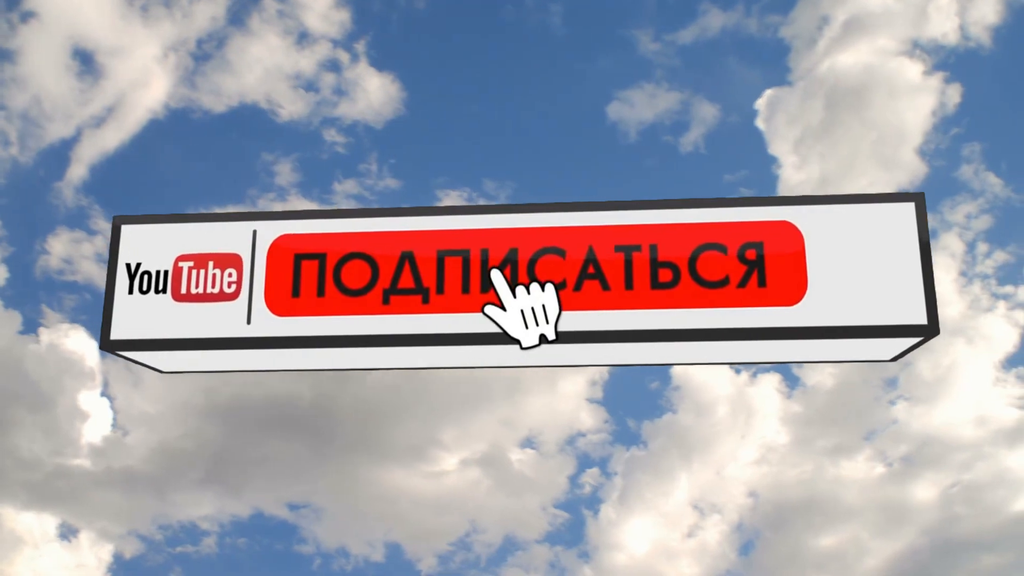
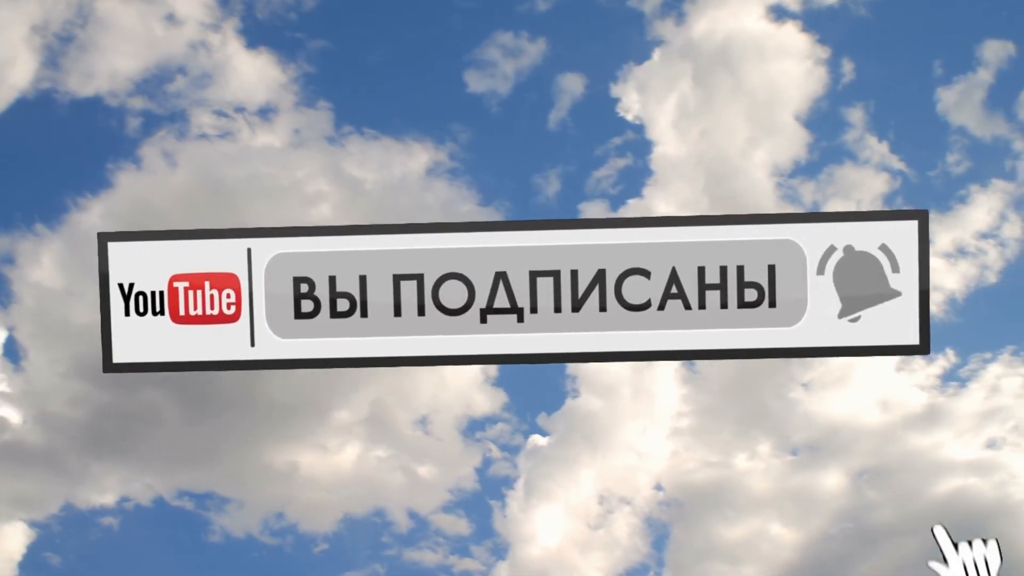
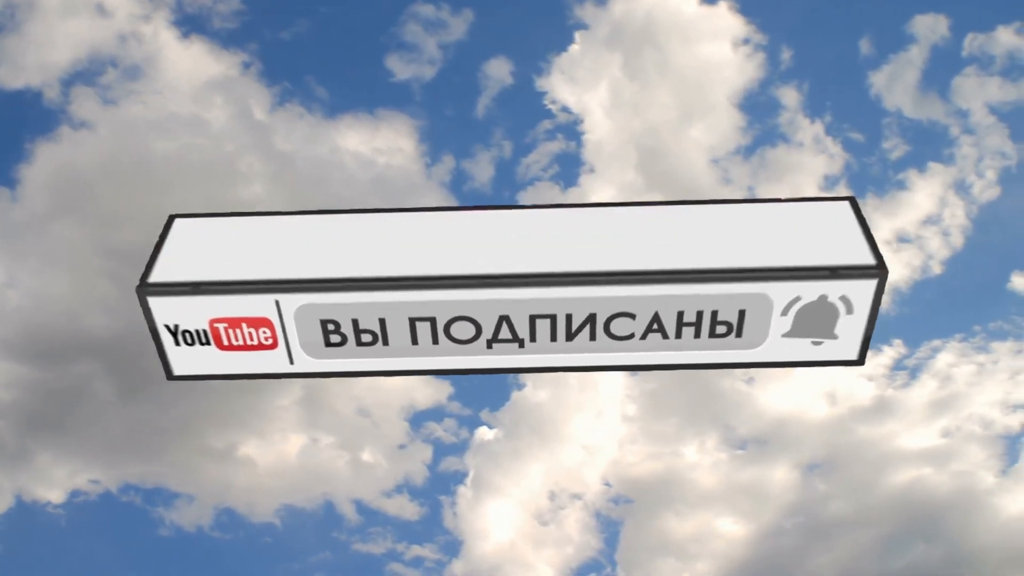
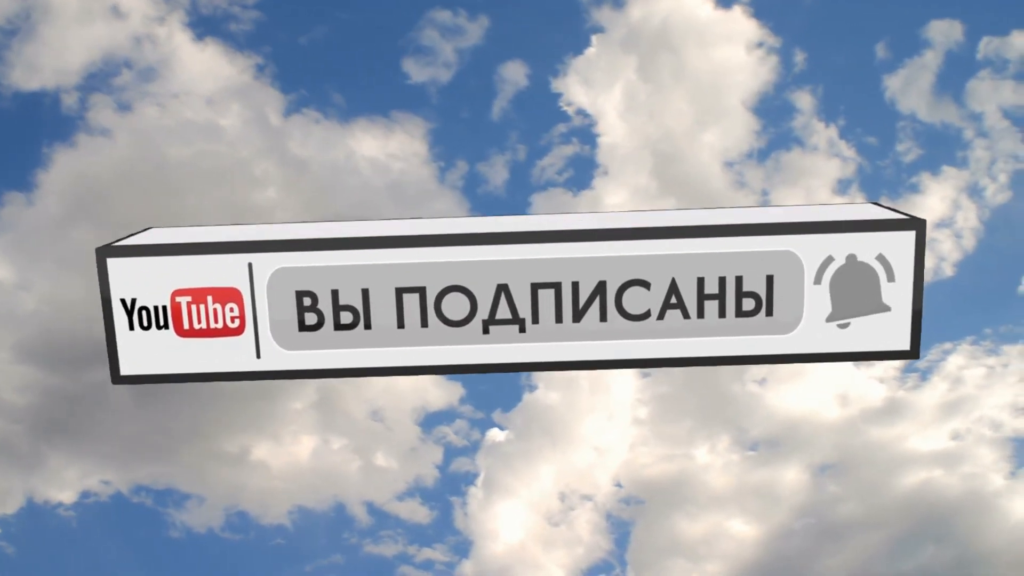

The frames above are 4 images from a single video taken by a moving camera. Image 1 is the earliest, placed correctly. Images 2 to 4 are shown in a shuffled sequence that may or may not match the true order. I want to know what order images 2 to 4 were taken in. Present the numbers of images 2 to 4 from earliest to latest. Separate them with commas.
2, 4, 3
